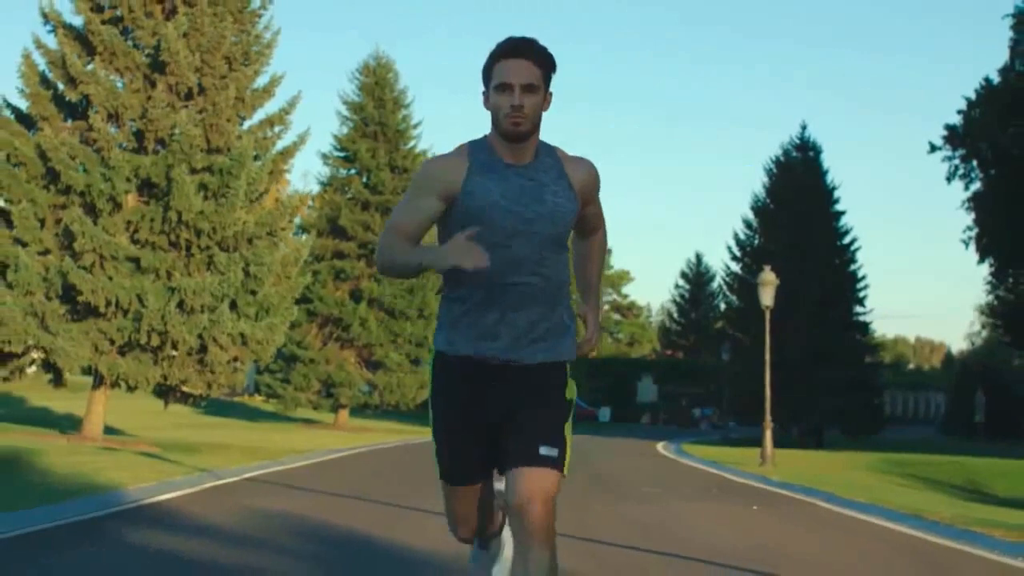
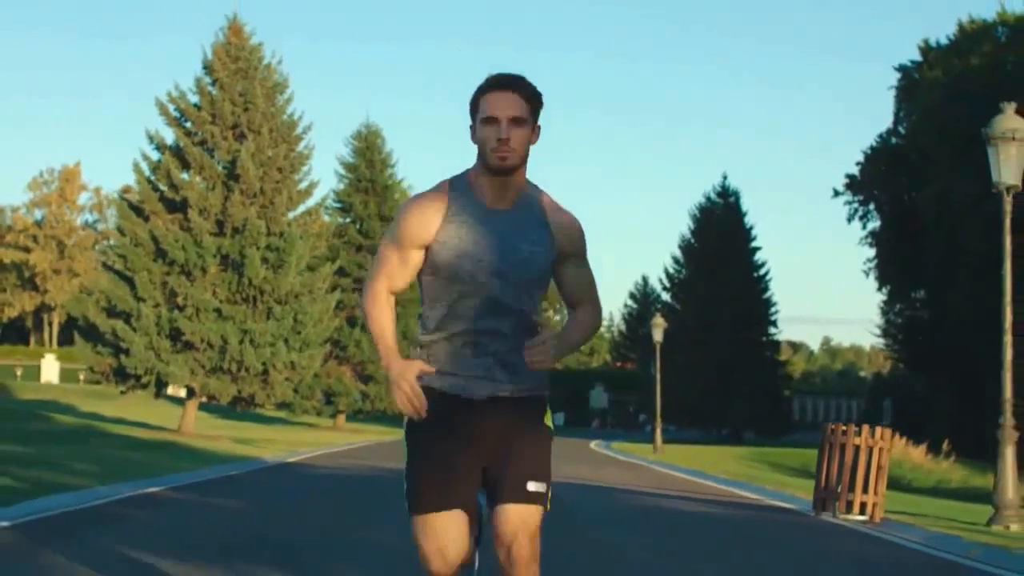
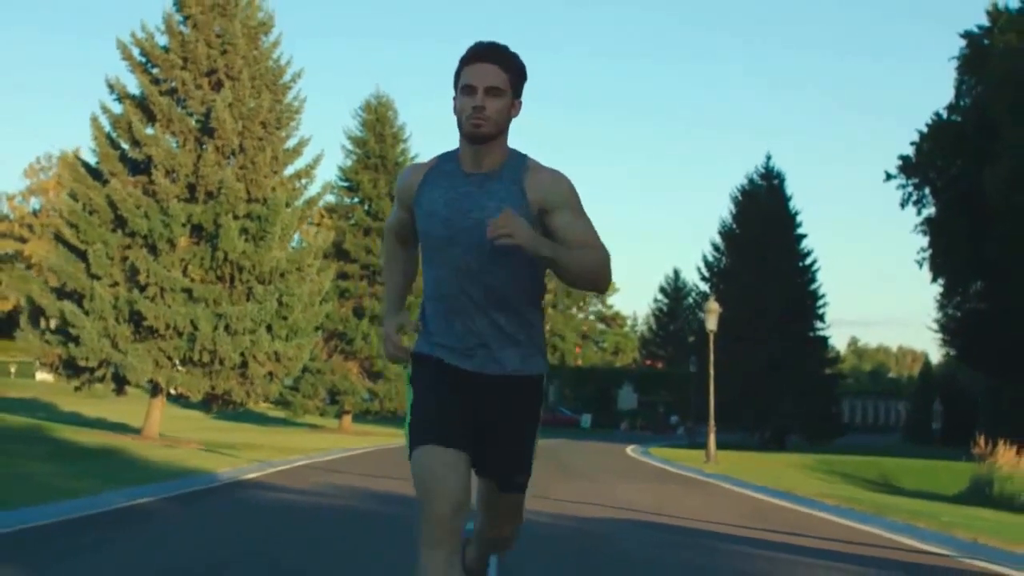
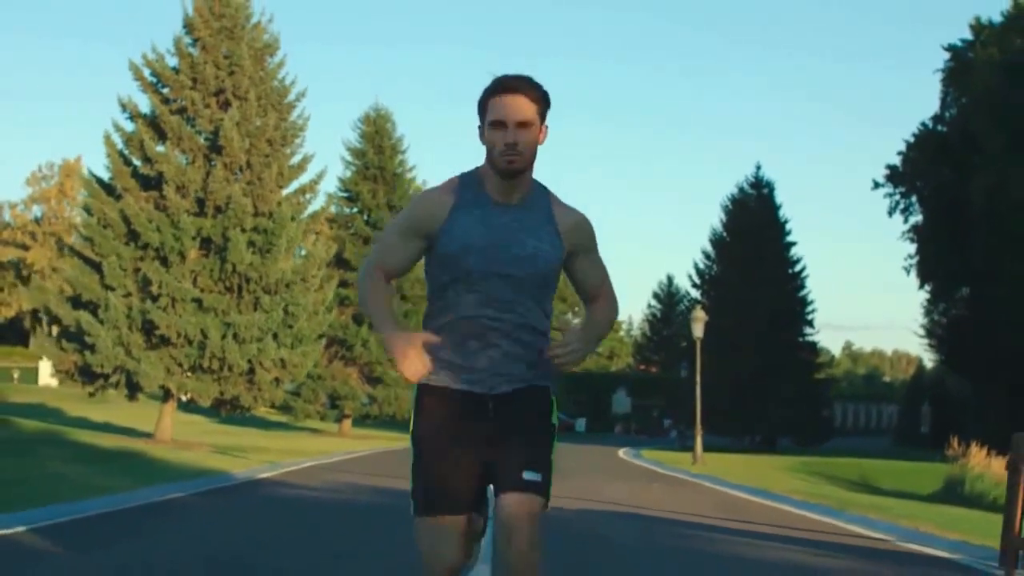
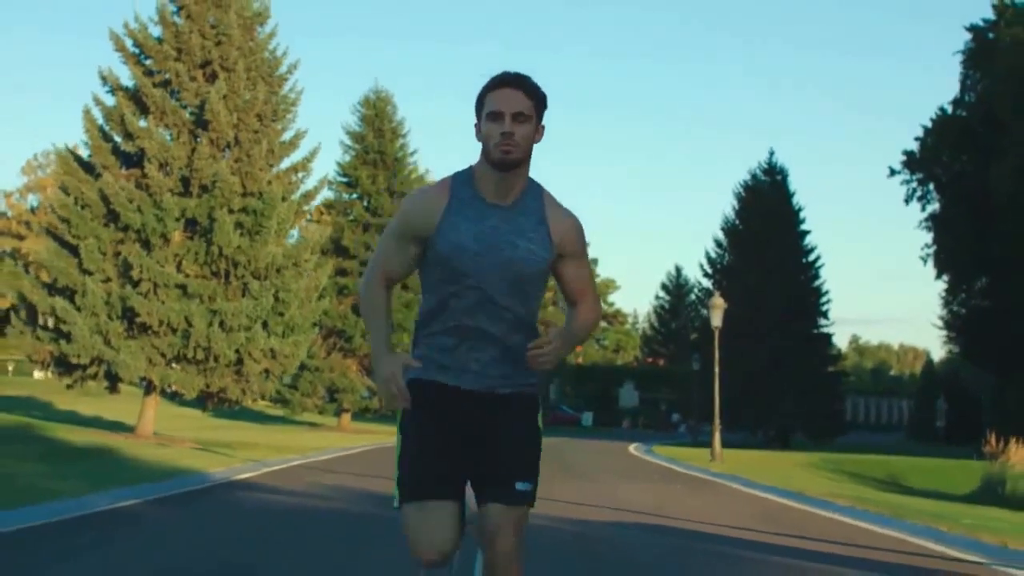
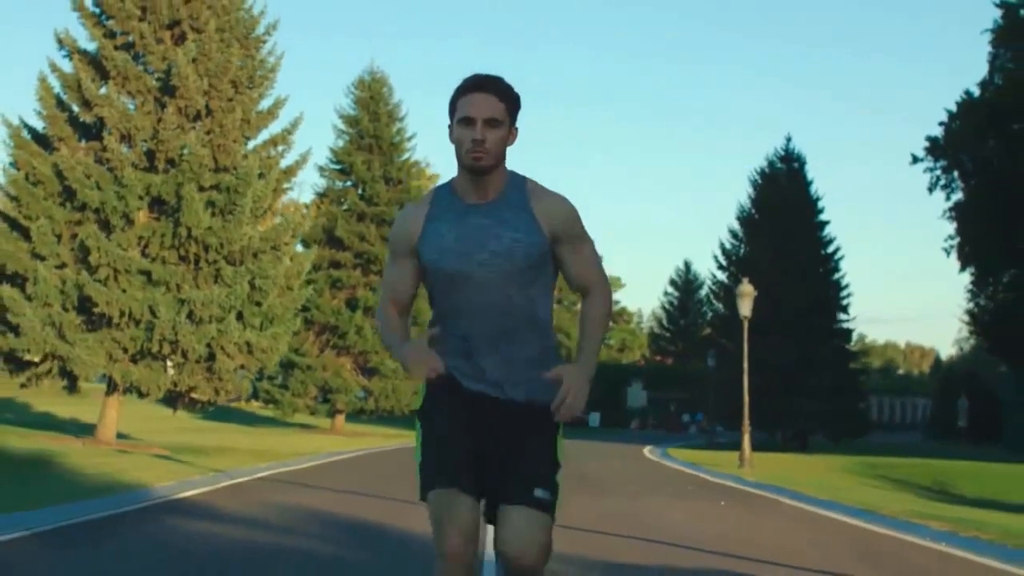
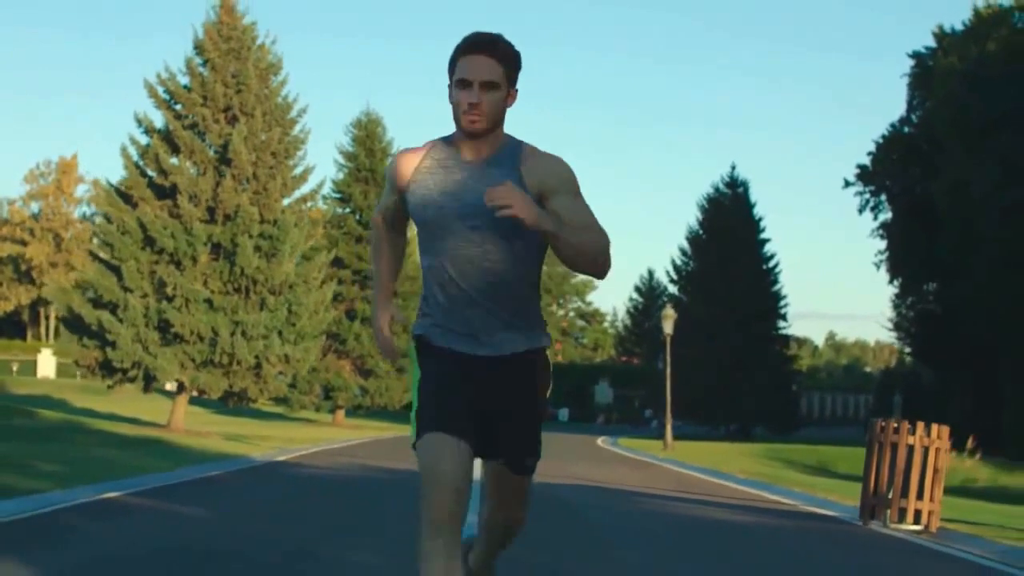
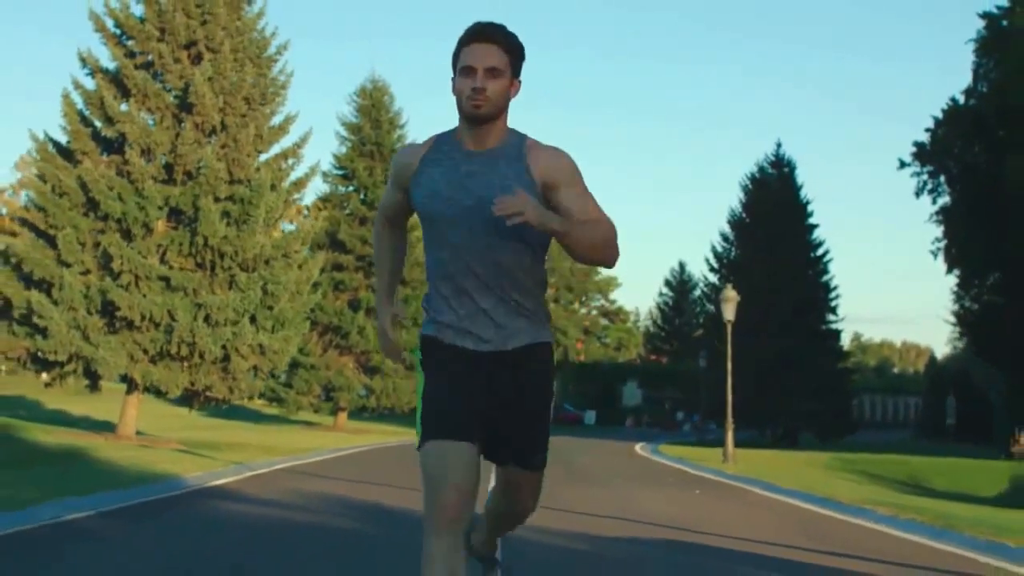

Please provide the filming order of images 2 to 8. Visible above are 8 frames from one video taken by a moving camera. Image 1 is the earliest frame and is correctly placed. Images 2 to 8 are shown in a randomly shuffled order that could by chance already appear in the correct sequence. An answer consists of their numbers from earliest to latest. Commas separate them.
6, 8, 5, 3, 4, 7, 2
